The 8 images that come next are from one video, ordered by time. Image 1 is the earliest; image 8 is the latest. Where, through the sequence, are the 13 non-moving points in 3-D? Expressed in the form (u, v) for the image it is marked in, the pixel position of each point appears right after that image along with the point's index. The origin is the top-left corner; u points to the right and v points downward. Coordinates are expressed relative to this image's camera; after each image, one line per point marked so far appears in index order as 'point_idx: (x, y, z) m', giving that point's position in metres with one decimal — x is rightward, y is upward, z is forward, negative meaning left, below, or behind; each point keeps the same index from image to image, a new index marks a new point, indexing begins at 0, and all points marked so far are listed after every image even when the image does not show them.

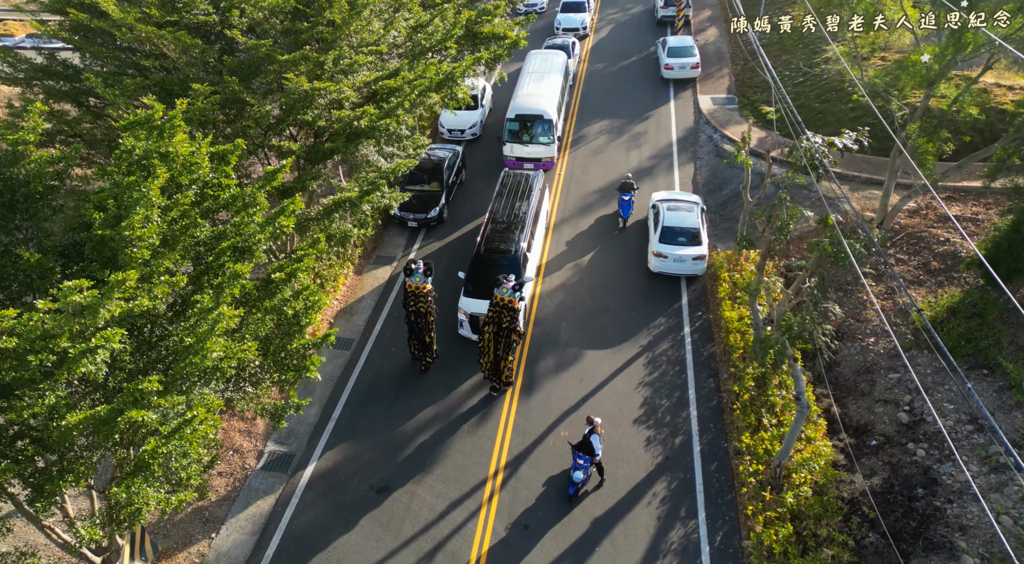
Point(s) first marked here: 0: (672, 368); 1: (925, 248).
0: (+3.4, -1.8, +17.9) m
1: (+9.1, +0.7, +18.7) m
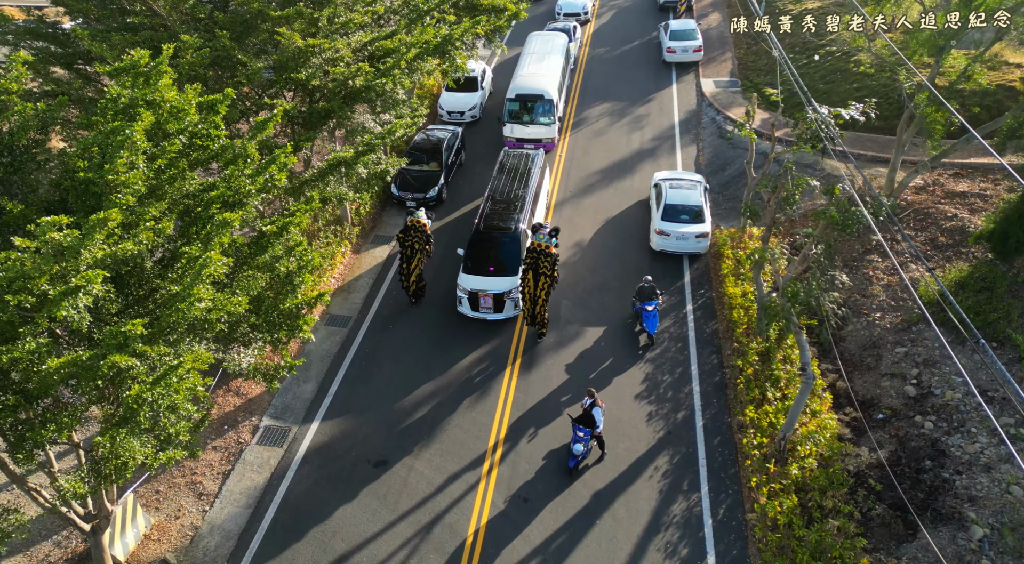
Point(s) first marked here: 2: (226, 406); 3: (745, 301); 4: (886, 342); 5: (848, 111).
0: (+3.4, -1.3, +17.6) m
1: (+9.1, +1.3, +18.4) m
2: (-5.4, -2.3, +15.9) m
3: (+4.8, -0.4, +17.5) m
4: (+7.0, -1.1, +16.0) m
5: (+6.7, +3.4, +16.9) m
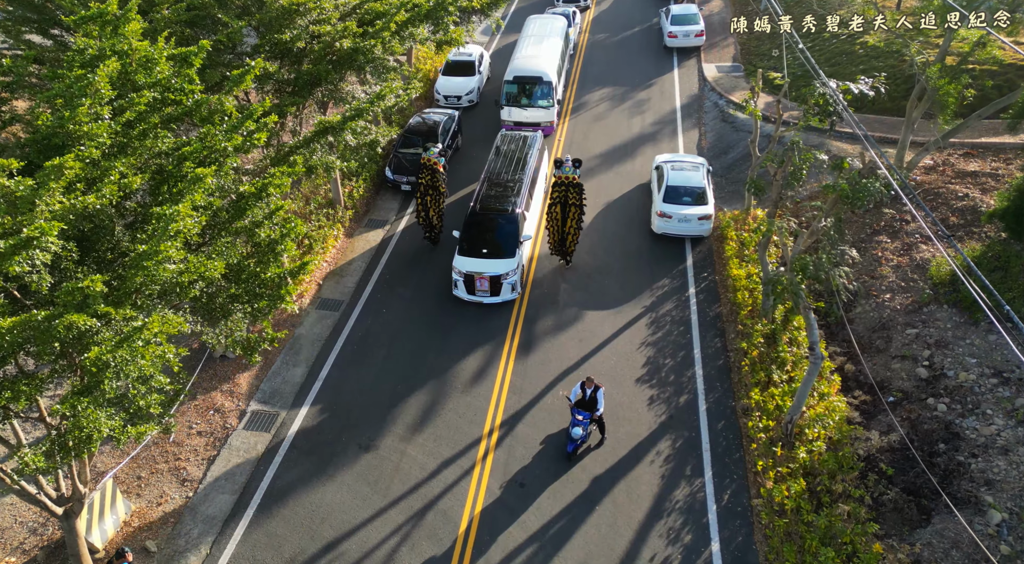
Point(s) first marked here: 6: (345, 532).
0: (+3.3, -0.9, +17.0) m
1: (+9.0, +1.6, +17.8) m
2: (-5.5, -2.0, +15.4) m
3: (+4.7, 0.0, +17.0) m
4: (+7.0, -0.8, +15.4) m
5: (+6.6, +3.8, +16.3) m
6: (-2.6, -3.9, +13.2) m
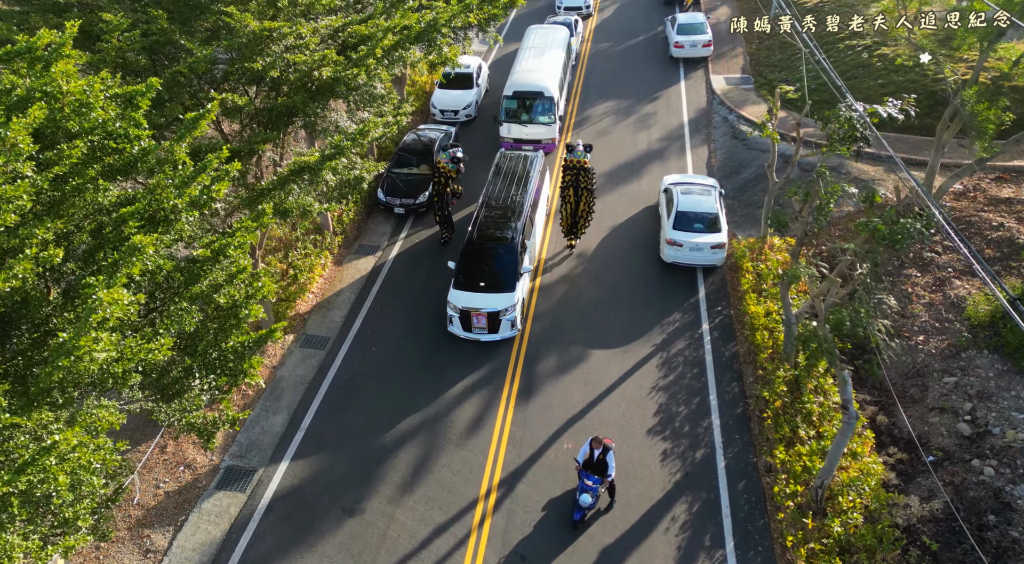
0: (+3.3, -1.7, +15.7) m
1: (+9.0, +0.9, +16.5) m
2: (-5.5, -2.7, +14.0) m
3: (+4.7, -0.7, +15.7) m
4: (+7.0, -1.5, +14.1) m
5: (+6.6, +3.1, +15.0) m
6: (-2.6, -4.6, +11.9) m
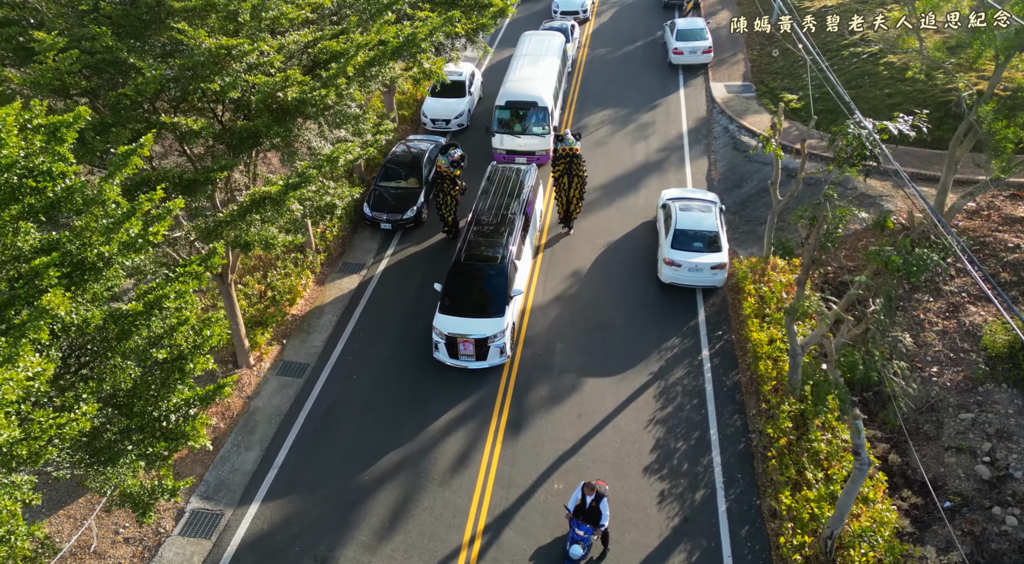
0: (+3.1, -2.1, +14.8) m
1: (+8.8, +0.5, +15.7) m
2: (-5.7, -3.1, +13.2) m
3: (+4.5, -1.2, +14.8) m
4: (+6.8, -1.9, +13.2) m
5: (+6.4, +2.6, +14.1) m
6: (-2.8, -5.1, +11.0) m
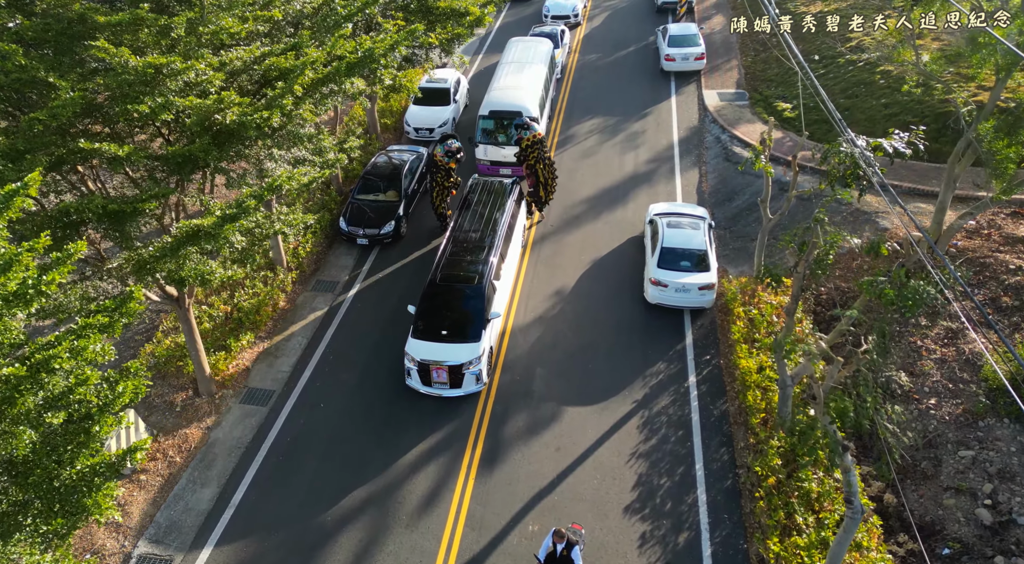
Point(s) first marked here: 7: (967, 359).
0: (+2.7, -2.5, +14.1) m
1: (+8.4, +0.1, +14.9) m
2: (-6.1, -3.5, +12.4) m
3: (+4.1, -1.6, +14.0) m
4: (+6.3, -2.3, +12.4) m
5: (+6.0, +2.2, +13.3) m
6: (-3.2, -5.5, +10.2) m
7: (+7.1, -1.2, +13.3) m
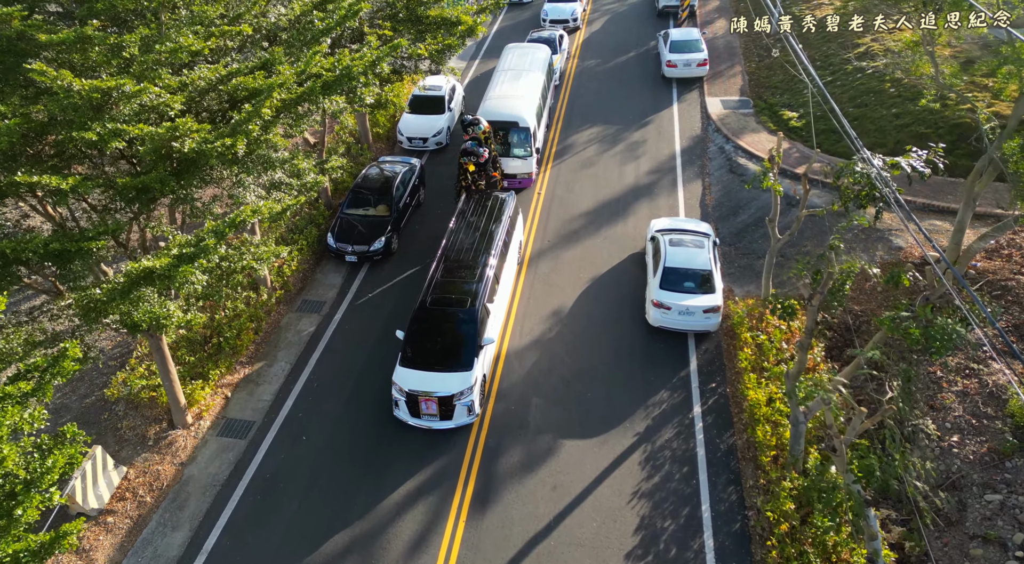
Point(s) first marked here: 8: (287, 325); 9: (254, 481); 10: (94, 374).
0: (+2.6, -2.9, +13.2) m
1: (+8.3, -0.4, +14.0) m
2: (-6.2, -3.9, +11.5) m
3: (+4.0, -2.0, +13.1) m
4: (+6.3, -2.8, +11.6) m
5: (+5.9, +1.8, +12.5) m
6: (-3.3, -5.9, +9.3) m
7: (+7.0, -1.6, +12.5) m
8: (-4.4, -0.9, +16.3) m
9: (-4.0, -3.1, +13.2) m
10: (-7.4, -1.6, +14.9) m
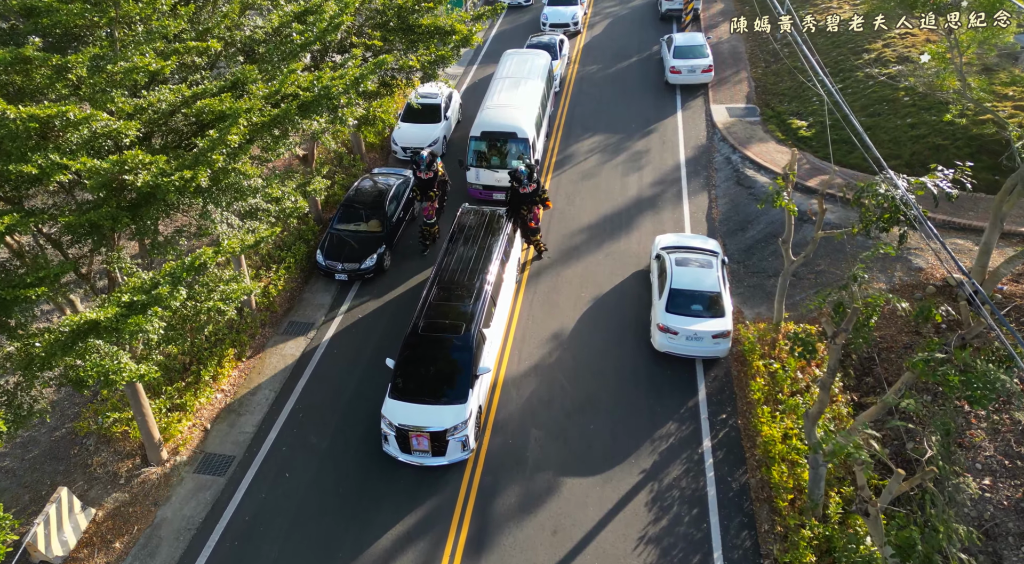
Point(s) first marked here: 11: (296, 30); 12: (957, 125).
0: (+2.5, -3.4, +12.3) m
1: (+8.2, -0.8, +13.1) m
2: (-6.2, -4.4, +10.6) m
3: (+4.0, -2.4, +12.2) m
4: (+6.2, -3.2, +10.7) m
5: (+5.8, +1.4, +11.6) m
6: (-3.4, -6.3, +8.4) m
7: (+7.0, -2.0, +11.6) m
8: (-4.4, -1.3, +15.4) m
9: (-4.0, -3.5, +12.3) m
10: (-7.4, -2.0, +14.0) m
11: (-3.3, +4.0, +13.2) m
12: (+9.4, +3.3, +17.8) m
